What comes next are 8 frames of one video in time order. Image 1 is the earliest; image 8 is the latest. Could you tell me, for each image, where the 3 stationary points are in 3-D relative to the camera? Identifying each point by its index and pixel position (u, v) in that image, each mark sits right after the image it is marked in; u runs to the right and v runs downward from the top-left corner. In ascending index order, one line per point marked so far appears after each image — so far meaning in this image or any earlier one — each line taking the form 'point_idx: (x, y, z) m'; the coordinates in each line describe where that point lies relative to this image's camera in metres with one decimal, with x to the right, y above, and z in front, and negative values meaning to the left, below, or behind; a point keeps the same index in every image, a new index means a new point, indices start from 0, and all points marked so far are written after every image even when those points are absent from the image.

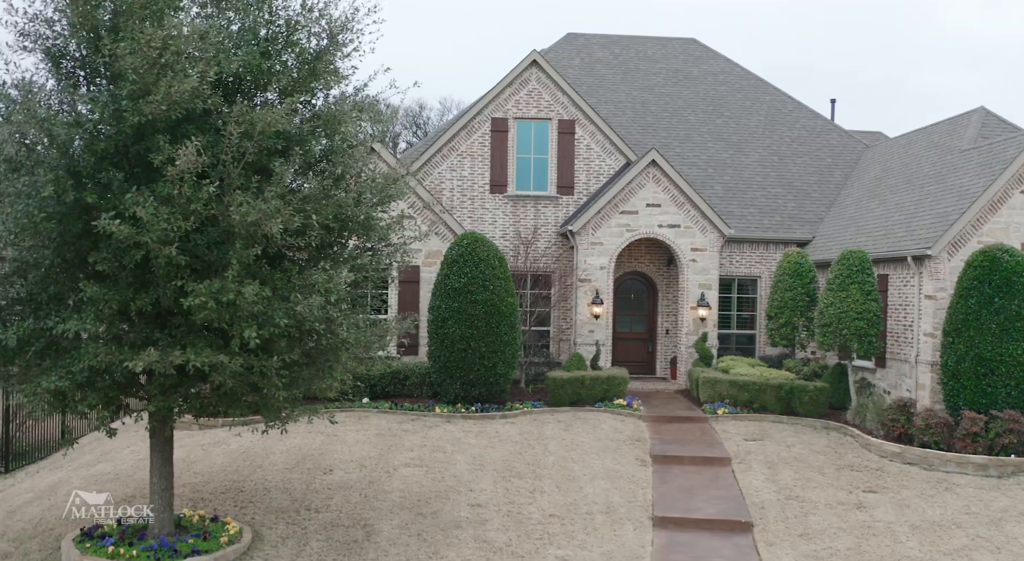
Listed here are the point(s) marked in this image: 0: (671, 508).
0: (+2.1, -3.1, +10.5) m
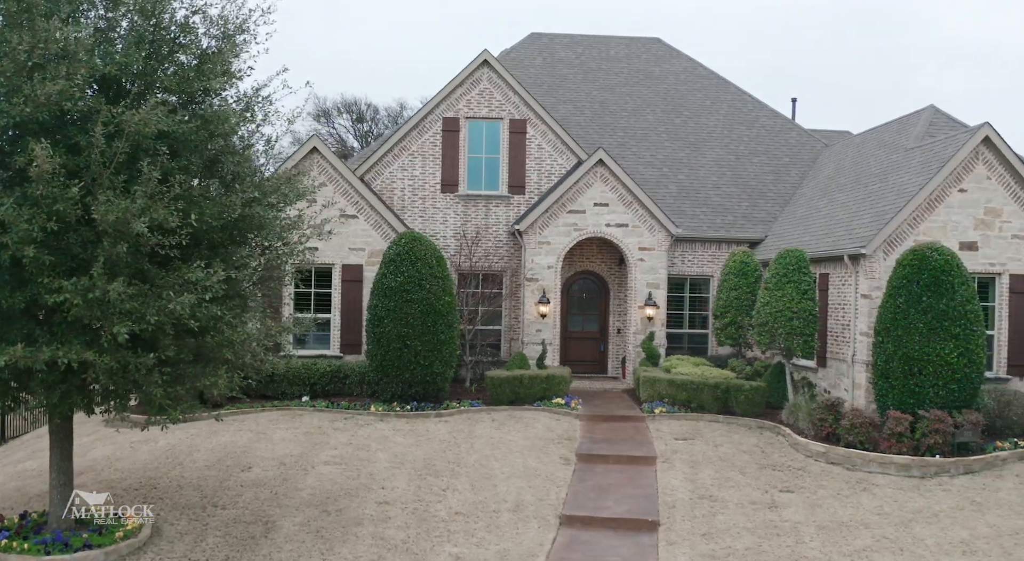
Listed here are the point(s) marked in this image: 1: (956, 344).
0: (+0.9, -3.1, +10.5) m
1: (+7.0, -1.0, +12.1) m
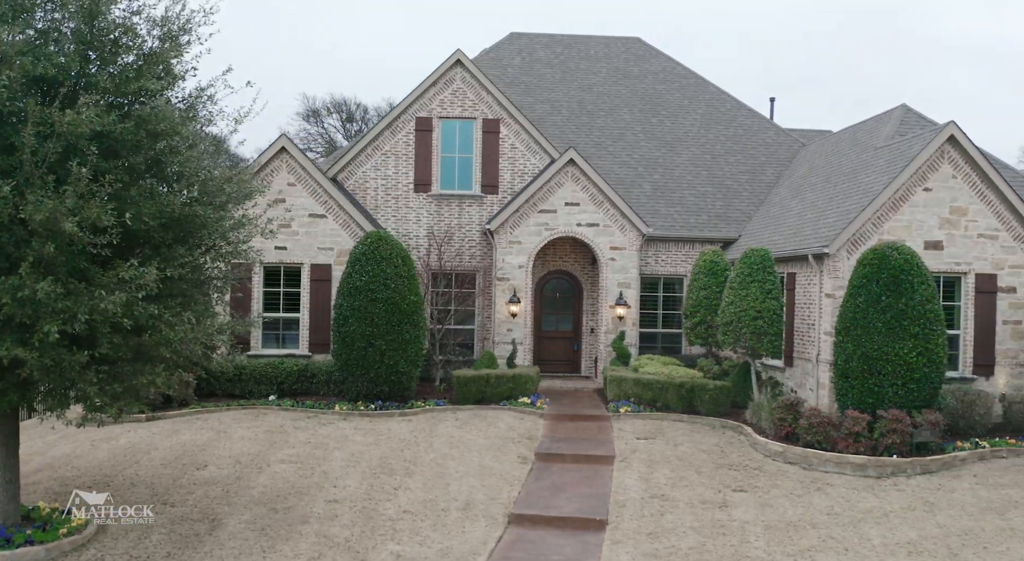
0: (+0.2, -3.1, +10.5) m
1: (+6.3, -1.0, +12.0) m
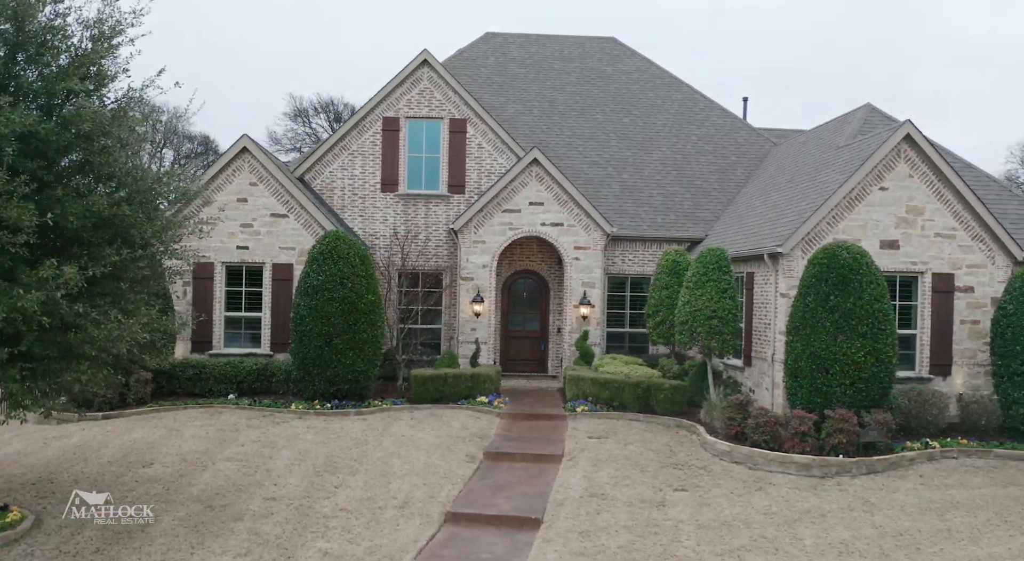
0: (-0.6, -3.1, +10.5) m
1: (+5.5, -1.0, +12.0) m
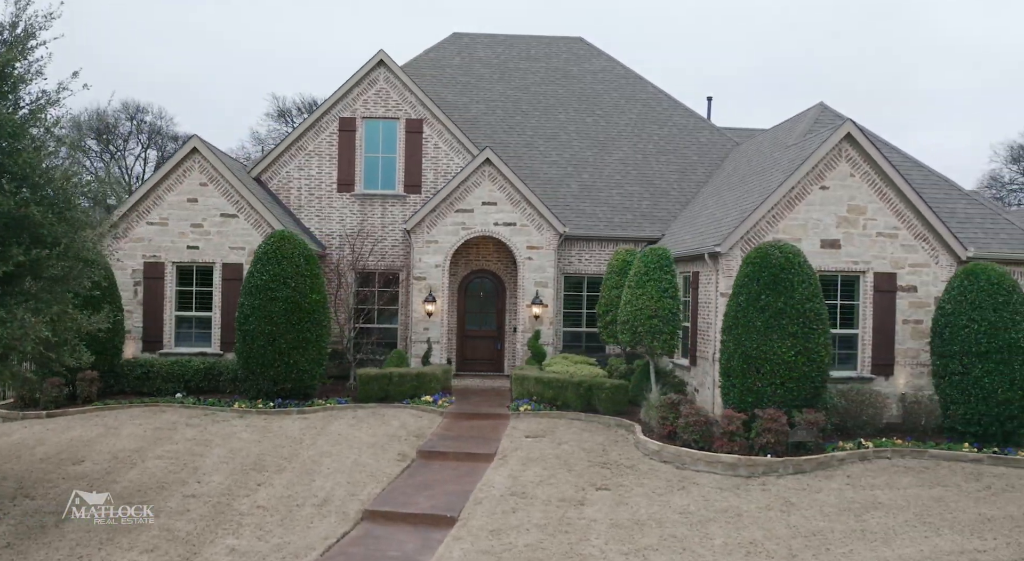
0: (-1.7, -3.1, +10.6) m
1: (+4.4, -1.0, +12.0) m
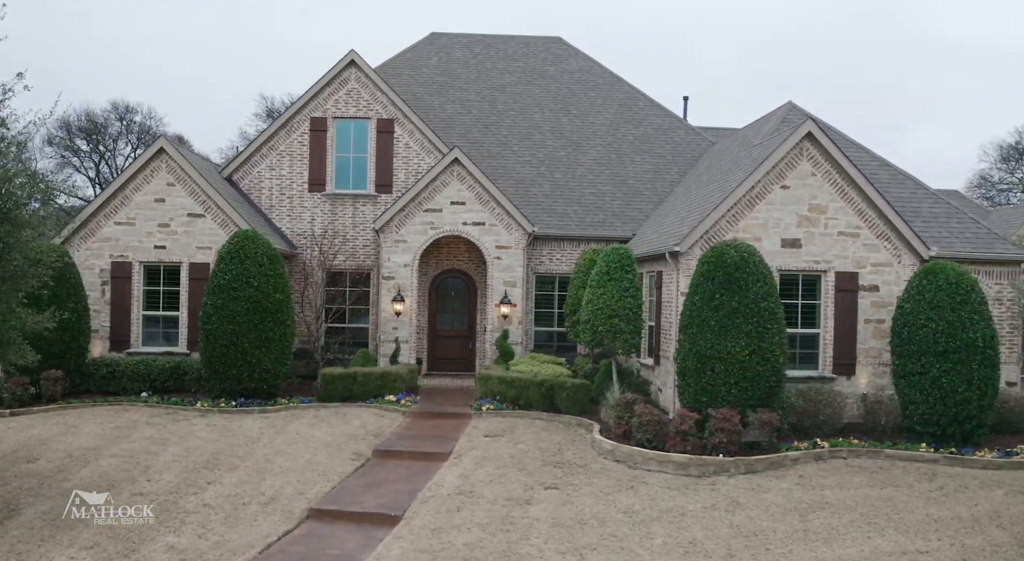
0: (-2.5, -3.0, +10.6) m
1: (+3.7, -0.9, +12.0) m
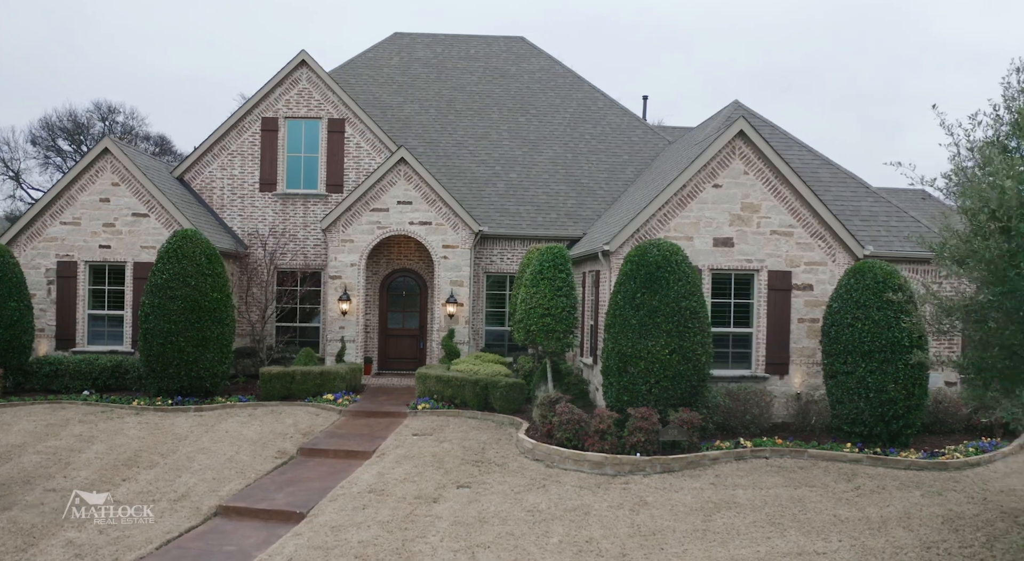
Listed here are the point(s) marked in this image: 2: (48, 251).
0: (-3.7, -3.0, +10.7) m
1: (+2.4, -0.9, +11.9) m
2: (-9.4, +0.6, +15.6) m
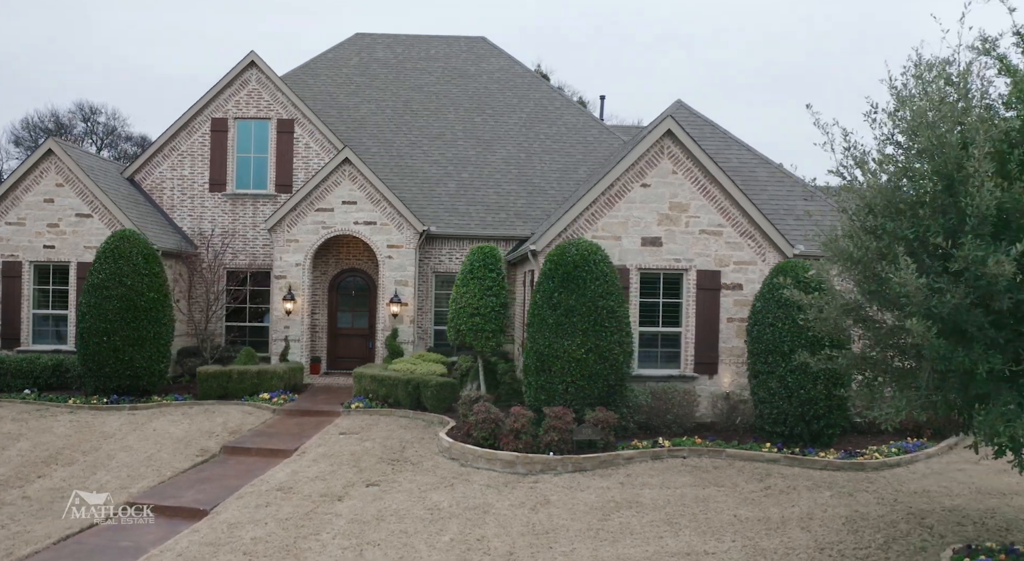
0: (-5.0, -3.0, +10.8) m
1: (+1.1, -0.9, +11.9) m
2: (-10.6, +0.6, +15.8) m
